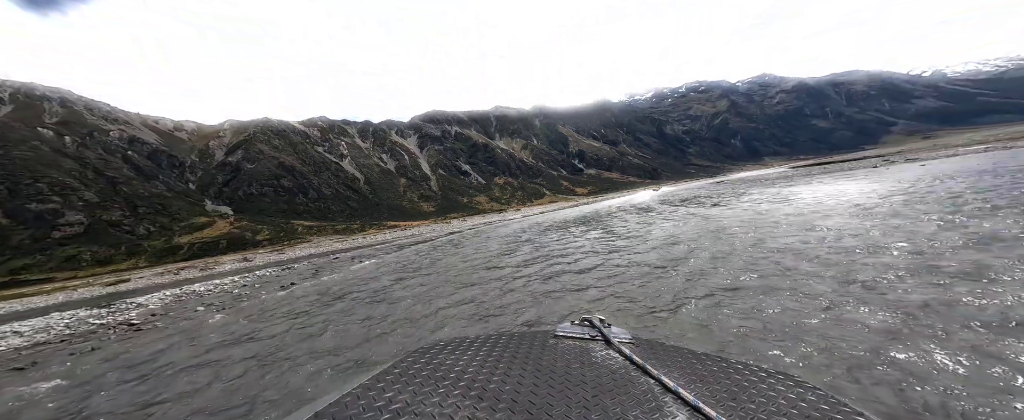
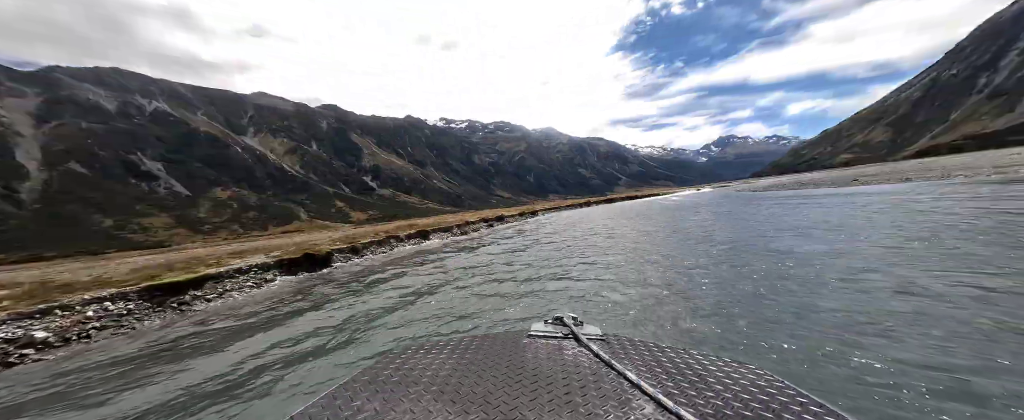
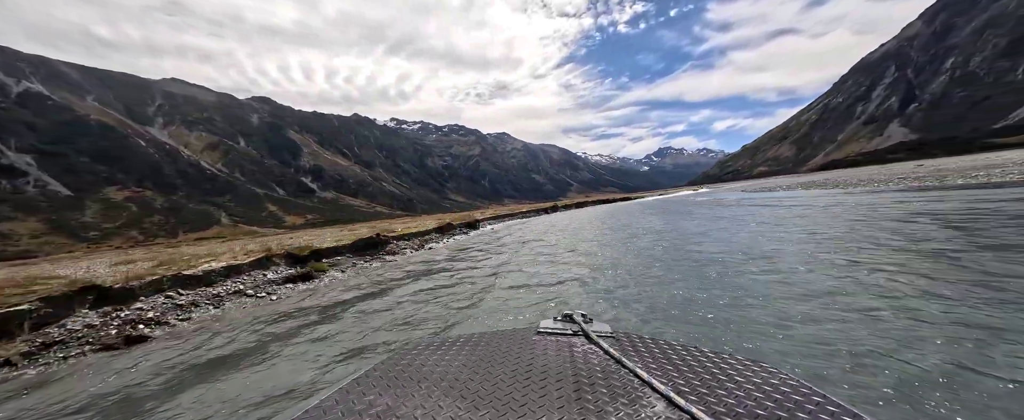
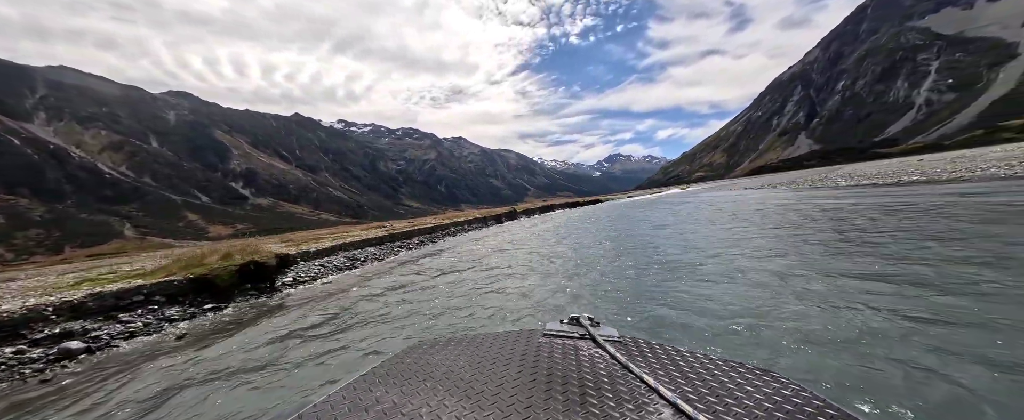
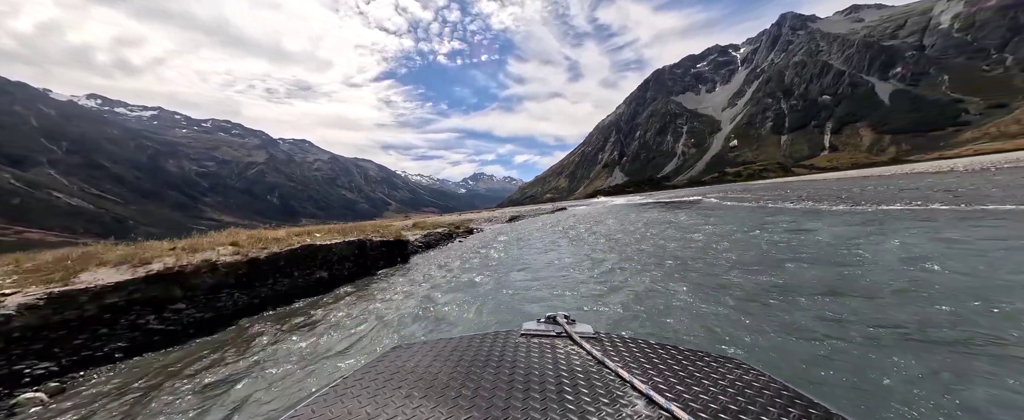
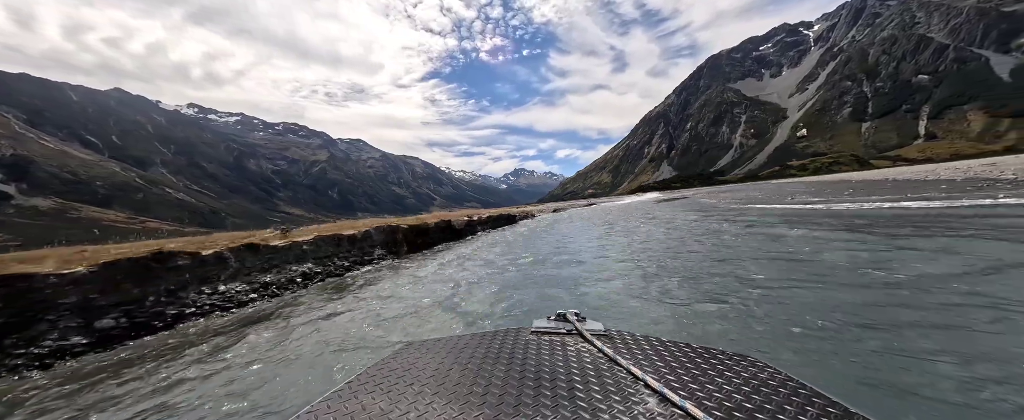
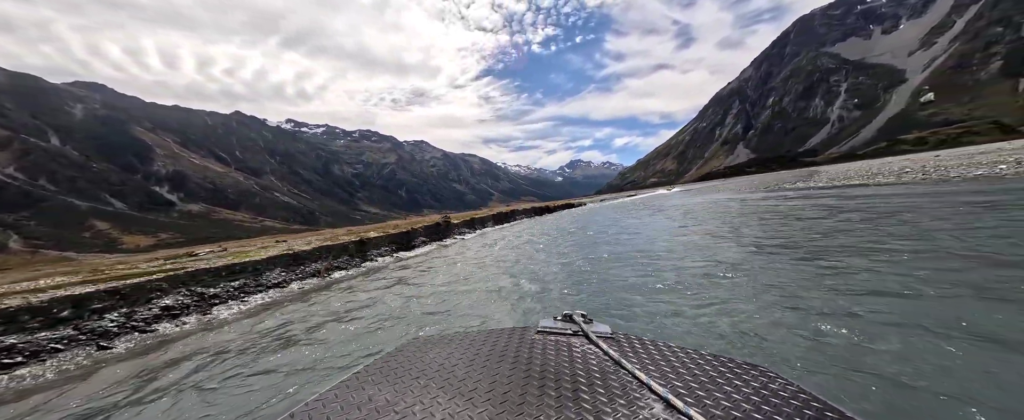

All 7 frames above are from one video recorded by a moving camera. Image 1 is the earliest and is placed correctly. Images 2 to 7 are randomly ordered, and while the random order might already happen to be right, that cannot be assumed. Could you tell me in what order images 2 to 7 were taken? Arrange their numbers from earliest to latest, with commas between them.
2, 3, 4, 7, 6, 5
